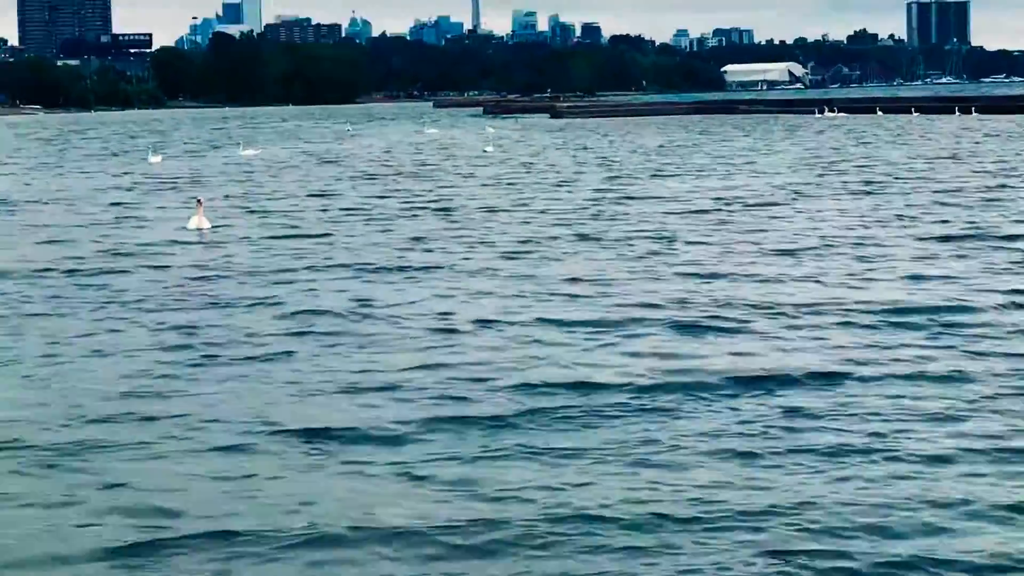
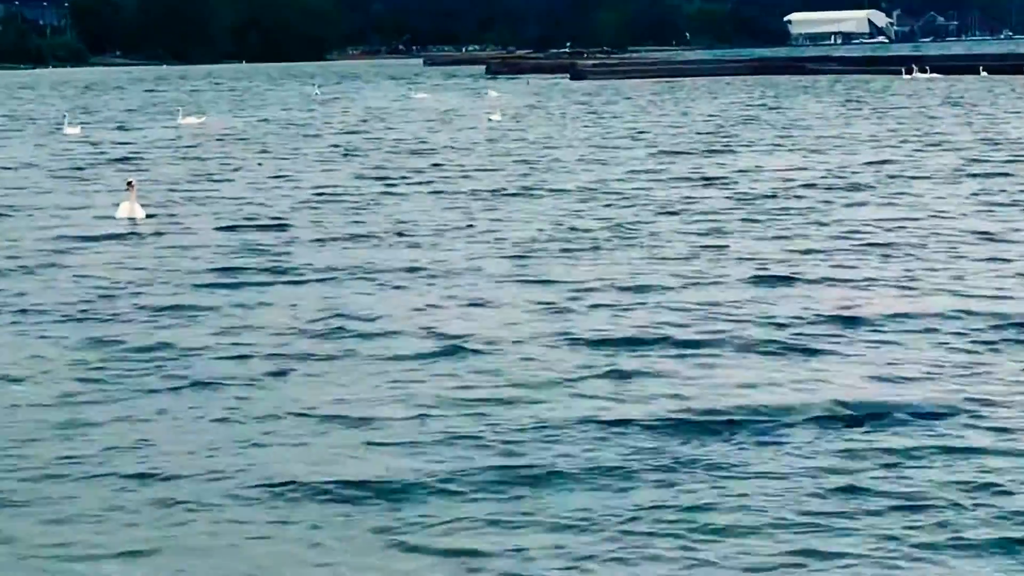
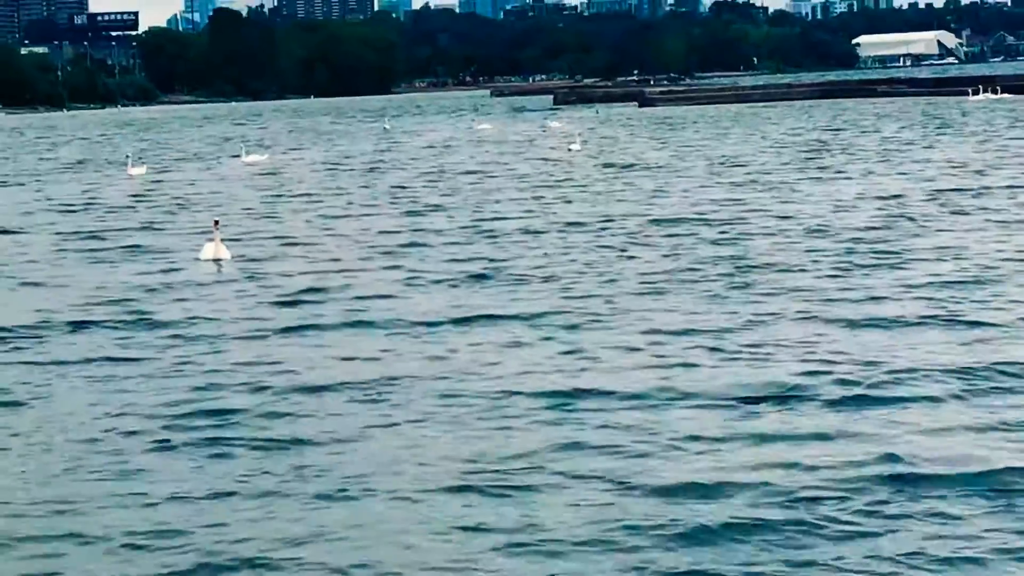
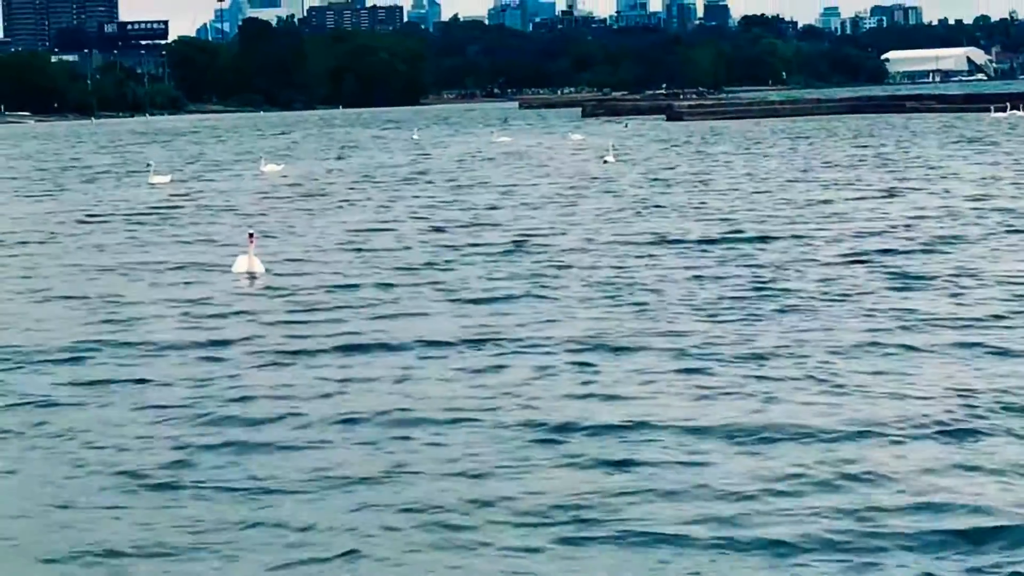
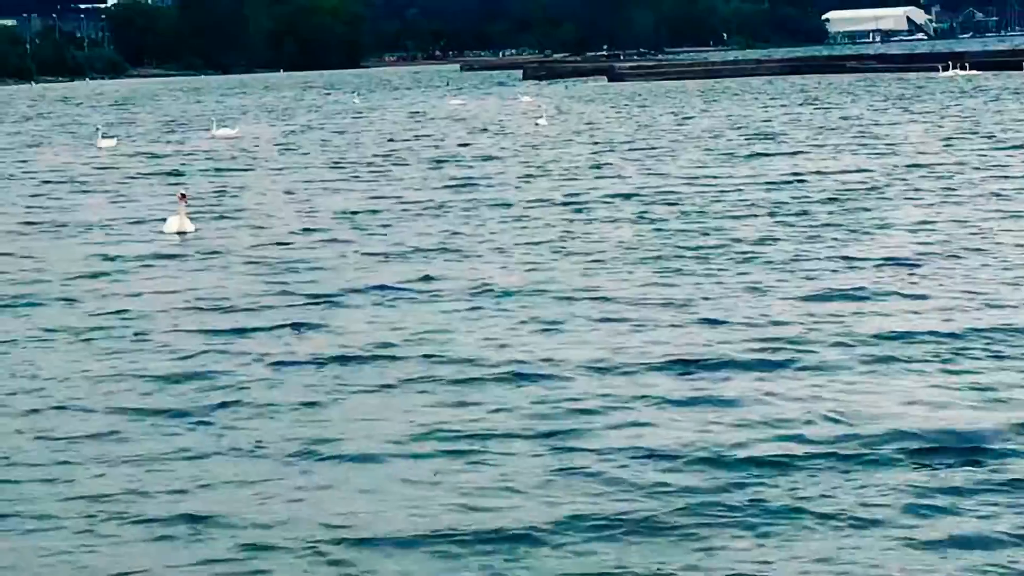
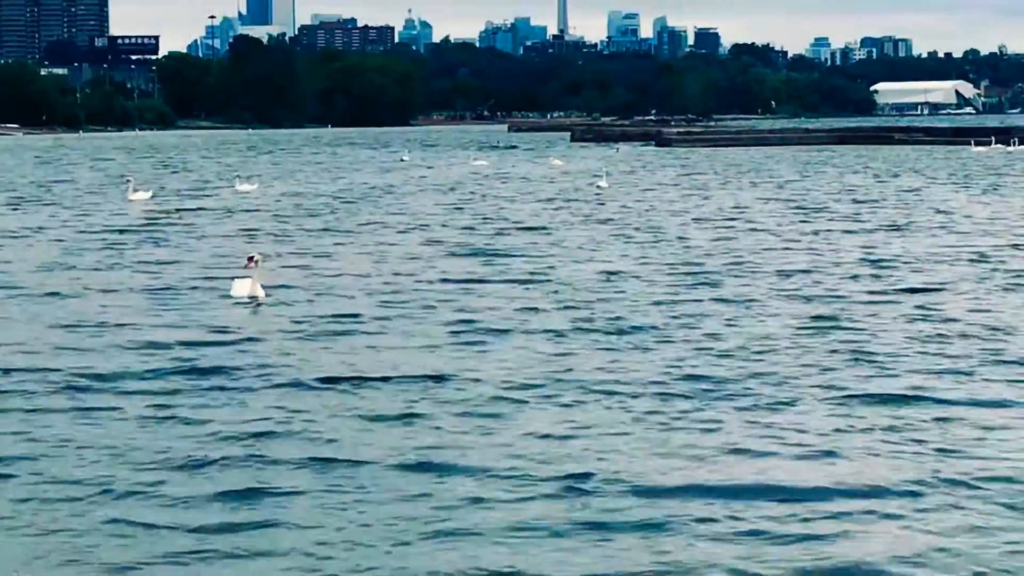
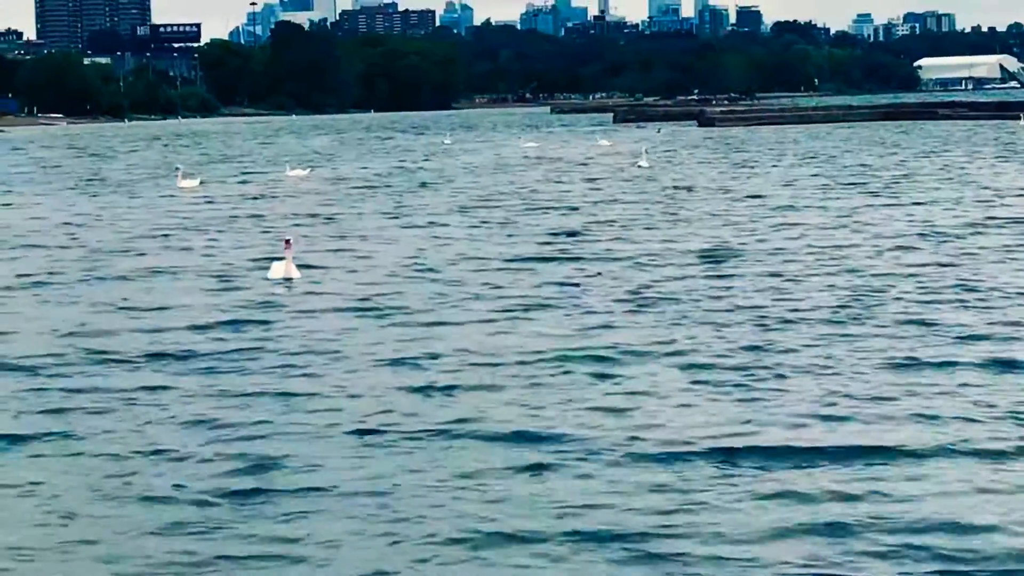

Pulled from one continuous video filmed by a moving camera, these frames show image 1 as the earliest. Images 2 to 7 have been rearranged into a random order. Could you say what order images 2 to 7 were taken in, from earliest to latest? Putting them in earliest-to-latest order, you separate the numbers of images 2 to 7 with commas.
2, 5, 3, 4, 7, 6
